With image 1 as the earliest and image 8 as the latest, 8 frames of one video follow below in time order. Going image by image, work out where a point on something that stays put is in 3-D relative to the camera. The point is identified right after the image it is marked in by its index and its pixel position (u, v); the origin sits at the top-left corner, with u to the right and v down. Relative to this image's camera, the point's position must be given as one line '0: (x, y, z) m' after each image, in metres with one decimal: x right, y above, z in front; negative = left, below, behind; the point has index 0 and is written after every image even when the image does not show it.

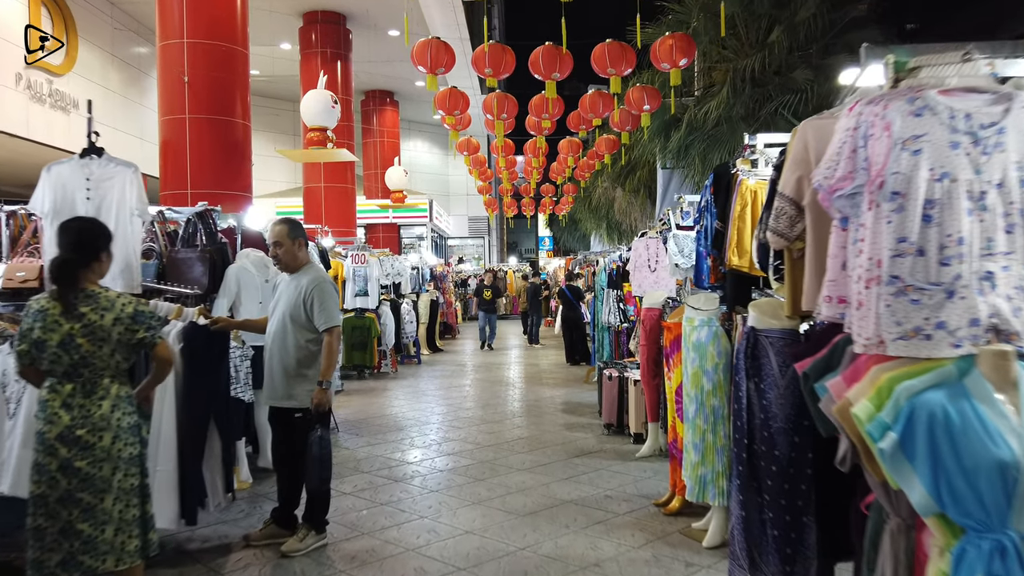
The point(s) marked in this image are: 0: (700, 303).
0: (+0.8, -0.1, +3.5) m
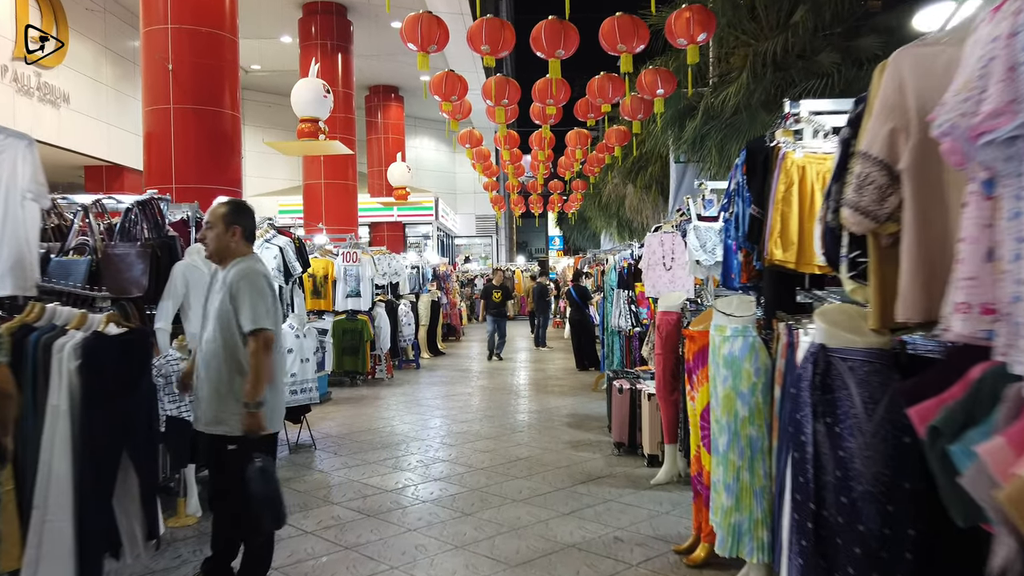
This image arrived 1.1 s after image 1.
0: (+0.8, -0.1, +2.8) m
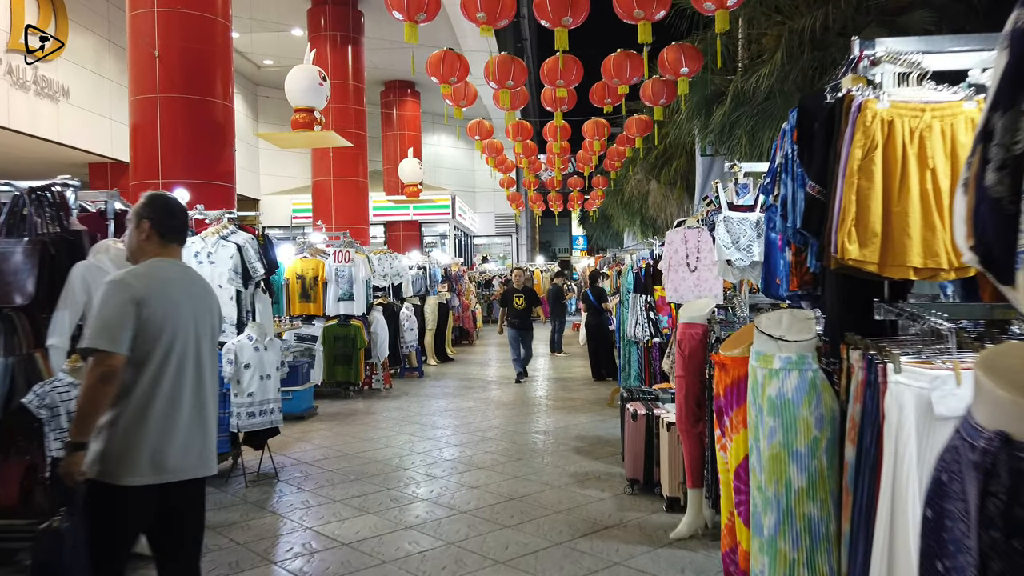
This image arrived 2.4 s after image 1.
0: (+0.7, -0.1, +2.0) m
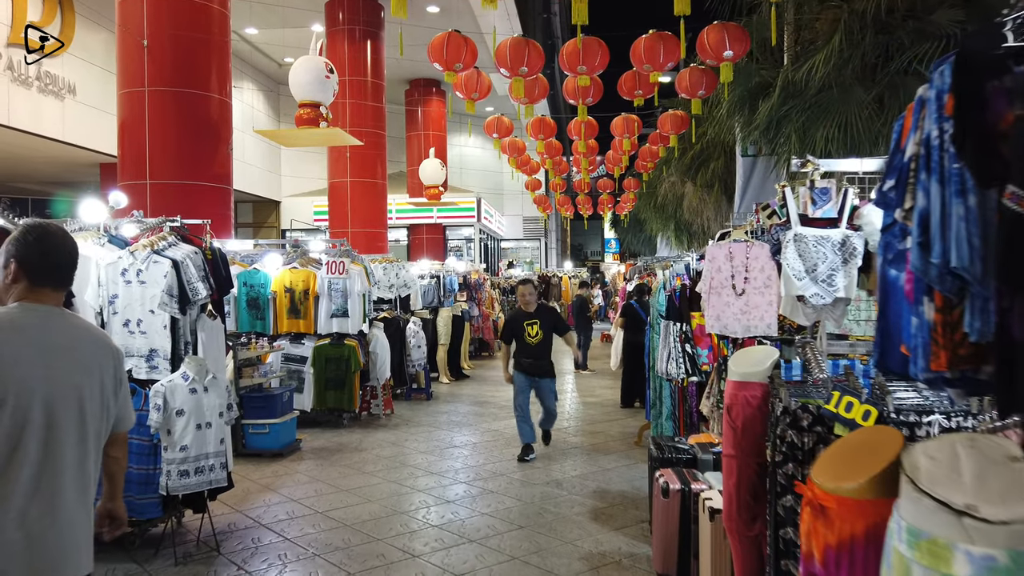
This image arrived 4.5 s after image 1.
0: (+0.6, -0.2, +1.0) m
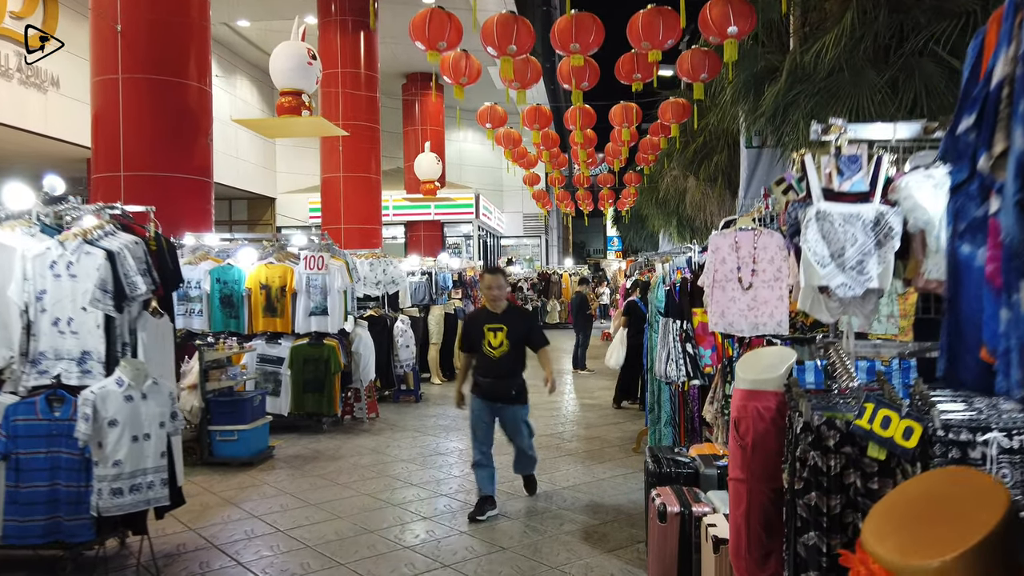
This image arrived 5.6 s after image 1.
0: (+0.4, -0.2, +0.6) m
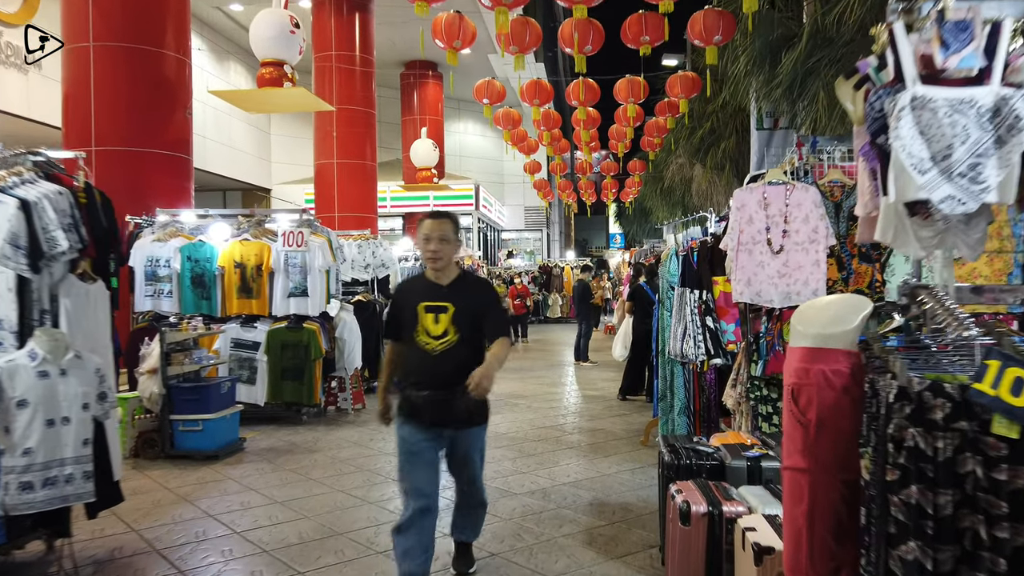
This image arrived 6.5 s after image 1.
0: (+0.4, -0.1, 0.0) m
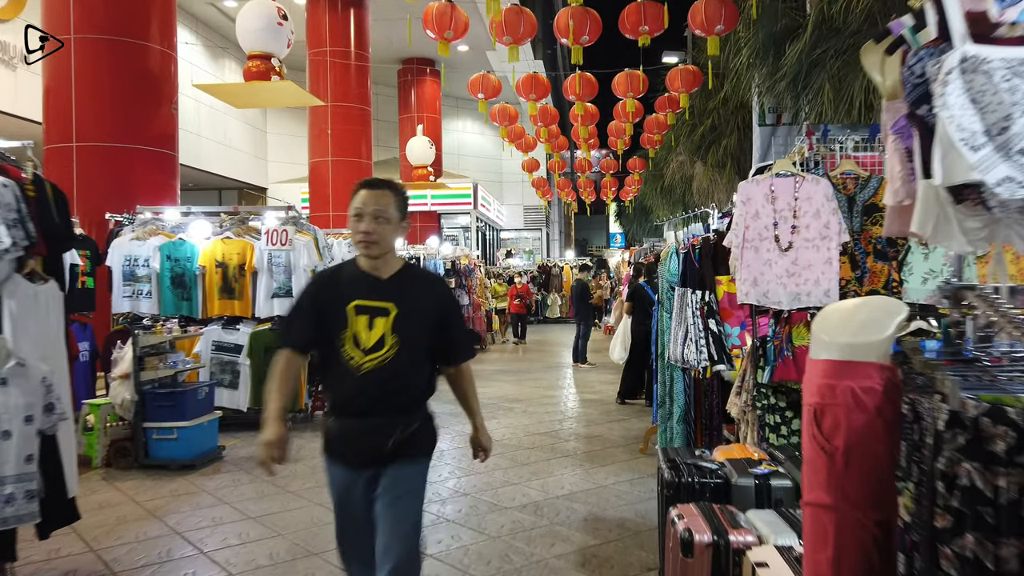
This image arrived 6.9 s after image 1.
0: (+0.4, -0.1, -0.2) m
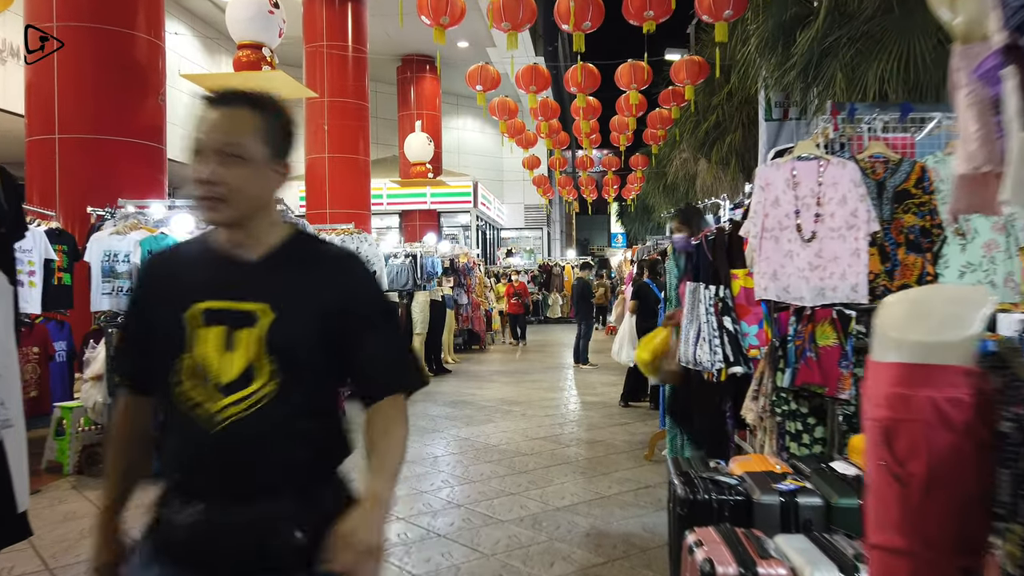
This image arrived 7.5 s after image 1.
0: (+0.3, 0.0, -0.5) m
